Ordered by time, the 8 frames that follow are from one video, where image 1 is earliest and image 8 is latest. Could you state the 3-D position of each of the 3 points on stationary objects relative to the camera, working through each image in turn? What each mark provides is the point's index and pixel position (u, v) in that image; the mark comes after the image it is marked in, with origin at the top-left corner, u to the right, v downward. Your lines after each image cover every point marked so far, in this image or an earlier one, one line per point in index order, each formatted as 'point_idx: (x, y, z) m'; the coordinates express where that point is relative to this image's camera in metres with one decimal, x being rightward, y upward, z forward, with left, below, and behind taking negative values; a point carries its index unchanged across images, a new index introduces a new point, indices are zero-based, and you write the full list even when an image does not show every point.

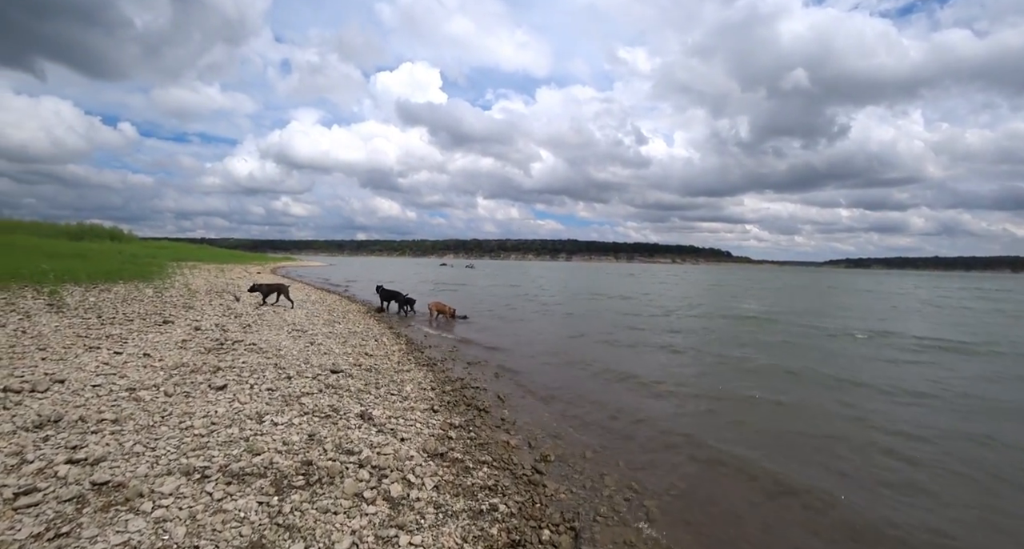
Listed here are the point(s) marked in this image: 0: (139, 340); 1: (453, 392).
0: (-9.6, -1.7, +12.0) m
1: (-1.4, -2.8, +10.8) m
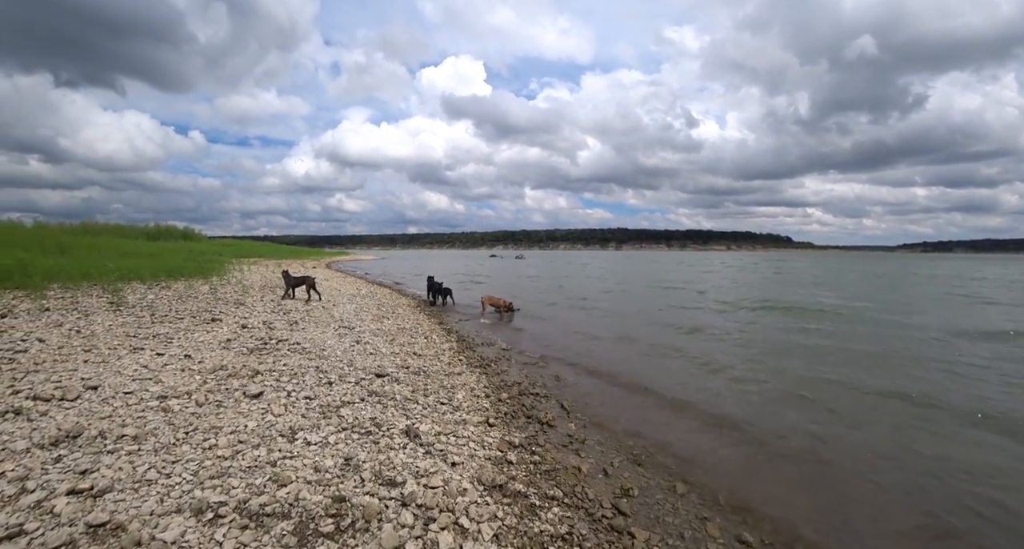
0: (-8.2, -1.7, +11.5) m
1: (0.0, -2.6, +9.5) m
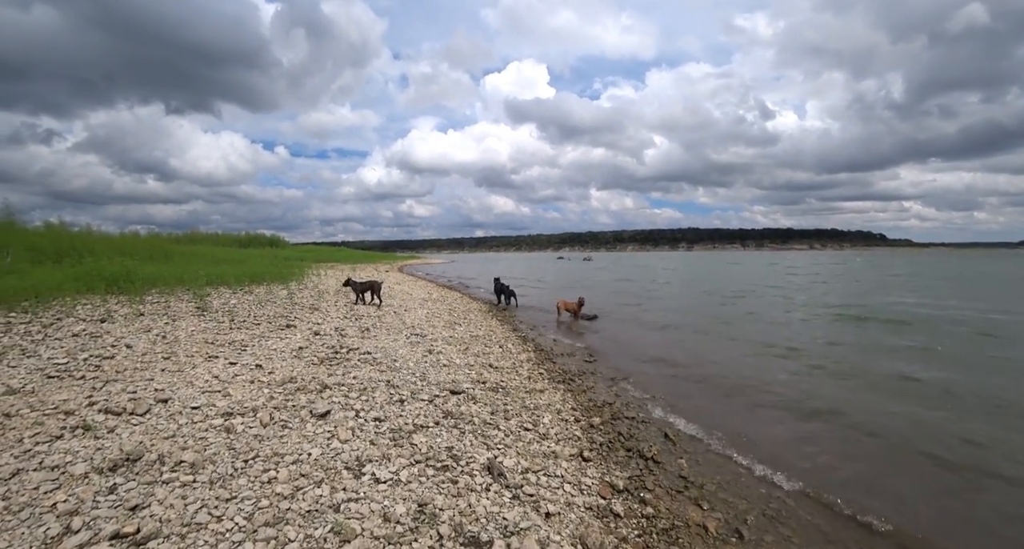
0: (-6.2, -1.8, +11.2) m
1: (+1.6, -2.7, +8.1) m
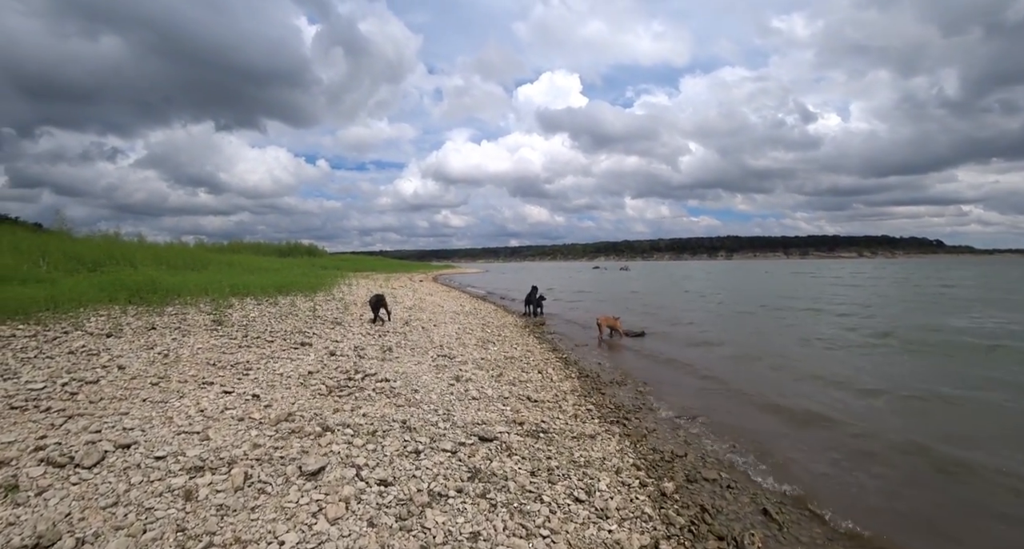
0: (-5.3, -2.1, +9.8) m
1: (+2.2, -2.9, +6.1) m
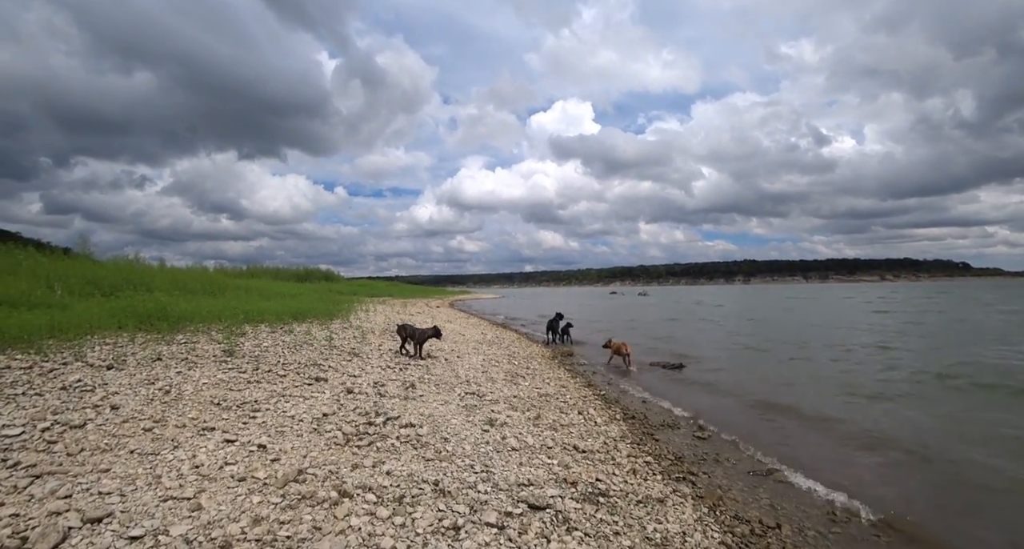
0: (-4.5, -2.6, +8.6) m
1: (+2.9, -3.3, +4.6) m
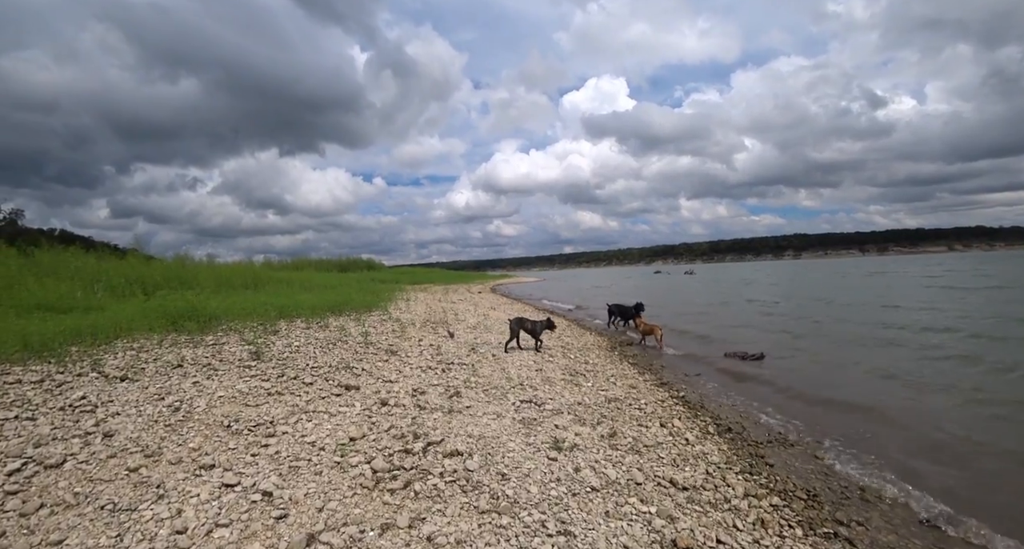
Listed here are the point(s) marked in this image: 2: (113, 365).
0: (-3.4, -2.5, +7.0) m
1: (+3.6, -3.1, +2.4) m
2: (-9.9, -2.2, +11.5) m
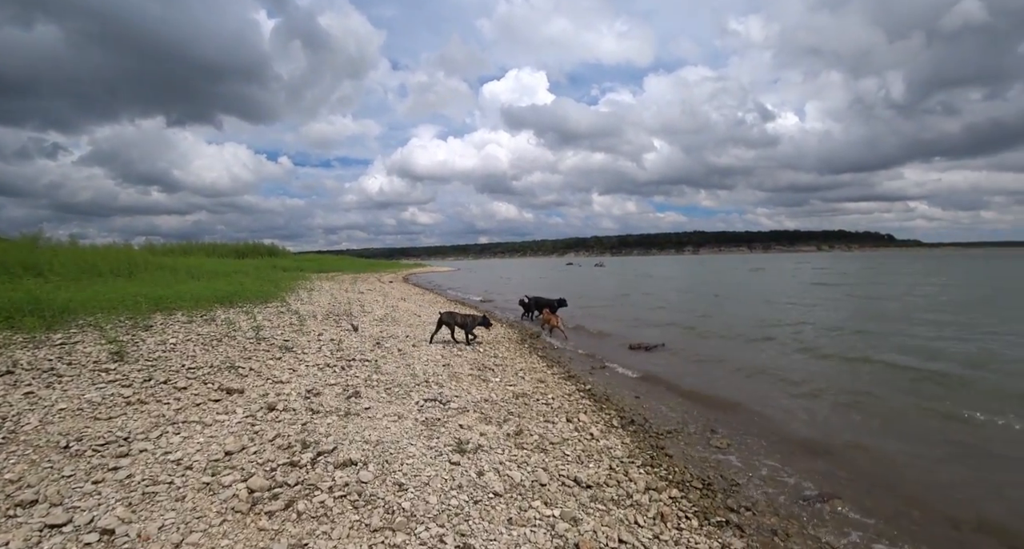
0: (-4.8, -2.4, +6.0) m
1: (+3.0, -3.1, +2.7) m
2: (-11.9, -1.9, +9.2) m
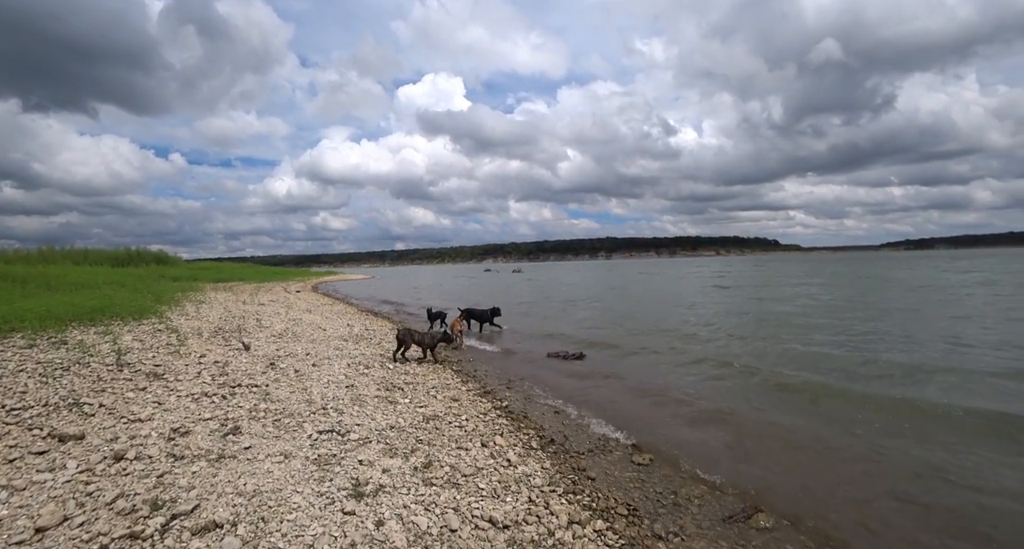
0: (-5.7, -2.6, +4.3) m
1: (+2.5, -3.2, +2.4) m
2: (-13.3, -2.3, +6.3) m
